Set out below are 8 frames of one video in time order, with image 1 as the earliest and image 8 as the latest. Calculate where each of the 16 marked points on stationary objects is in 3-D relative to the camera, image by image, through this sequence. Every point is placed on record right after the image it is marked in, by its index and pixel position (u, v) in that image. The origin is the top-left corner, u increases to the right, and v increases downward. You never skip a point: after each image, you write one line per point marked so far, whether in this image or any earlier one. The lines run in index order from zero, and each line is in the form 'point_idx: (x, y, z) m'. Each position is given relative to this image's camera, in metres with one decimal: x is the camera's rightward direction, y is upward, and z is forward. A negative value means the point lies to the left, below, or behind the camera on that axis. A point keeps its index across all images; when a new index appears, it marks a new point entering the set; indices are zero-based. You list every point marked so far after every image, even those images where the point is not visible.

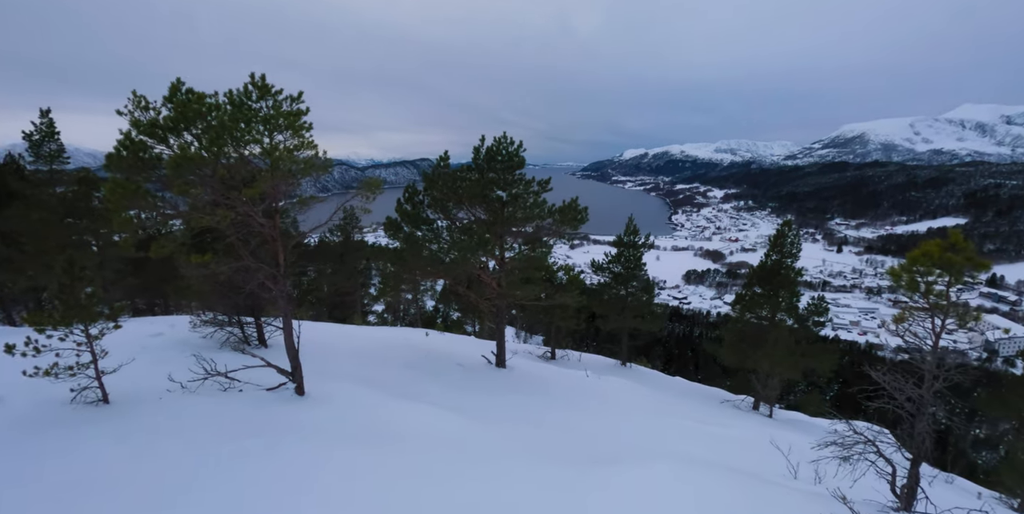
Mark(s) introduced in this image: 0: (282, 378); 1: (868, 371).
0: (-4.4, -2.3, +9.0) m
1: (+4.7, -1.5, +6.7) m
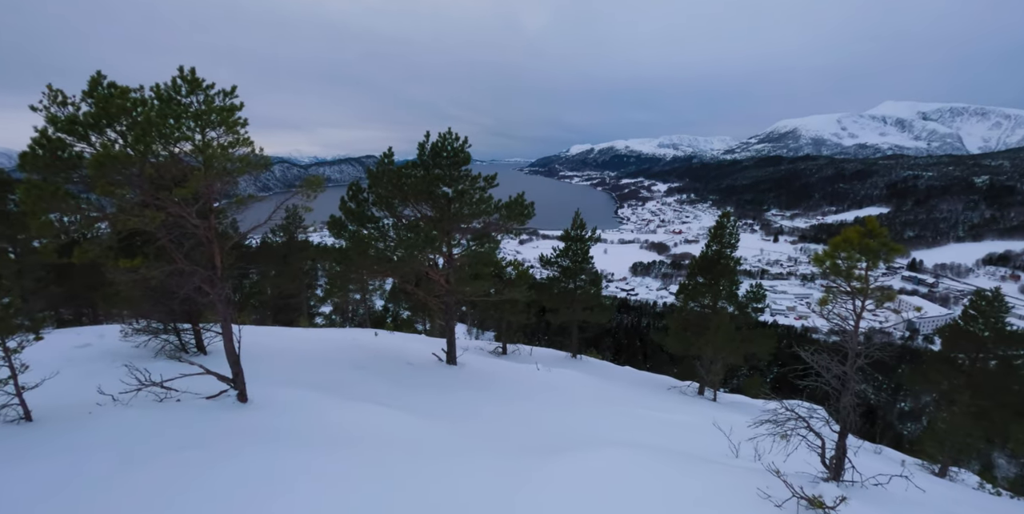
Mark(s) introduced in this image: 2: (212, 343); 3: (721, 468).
0: (-5.3, -2.3, +8.8) m
1: (+4.0, -1.3, +6.9) m
2: (-7.1, -2.0, +11.4) m
3: (+3.0, -3.0, +7.1) m
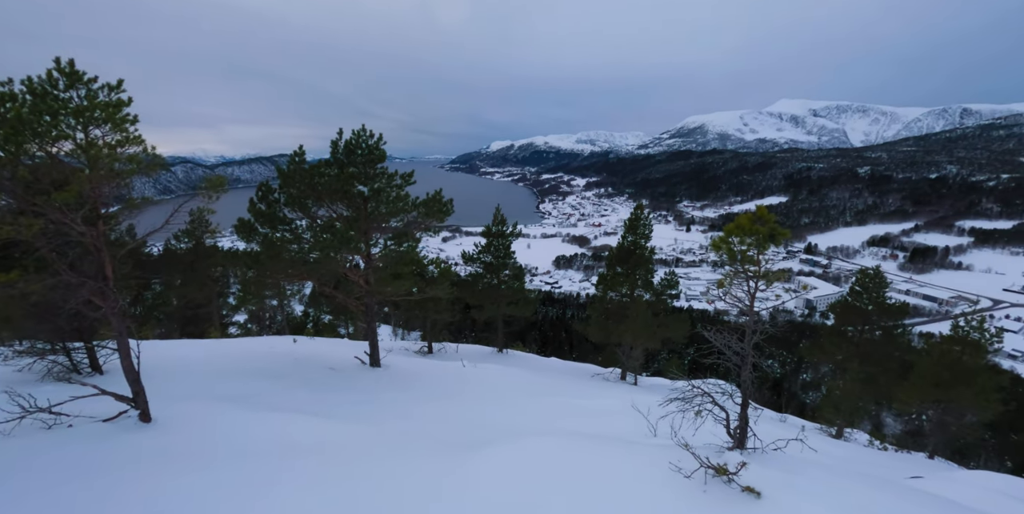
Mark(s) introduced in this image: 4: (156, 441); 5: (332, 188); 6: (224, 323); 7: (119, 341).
0: (-6.5, -2.5, +8.1) m
1: (+2.8, -1.1, +7.2) m
2: (-8.7, -2.3, +10.5) m
3: (+1.9, -2.9, +7.3) m
4: (-5.1, -2.6, +6.9) m
5: (-3.9, +1.5, +10.4) m
6: (-11.8, -2.6, +19.6) m
7: (-5.9, -1.3, +7.3) m
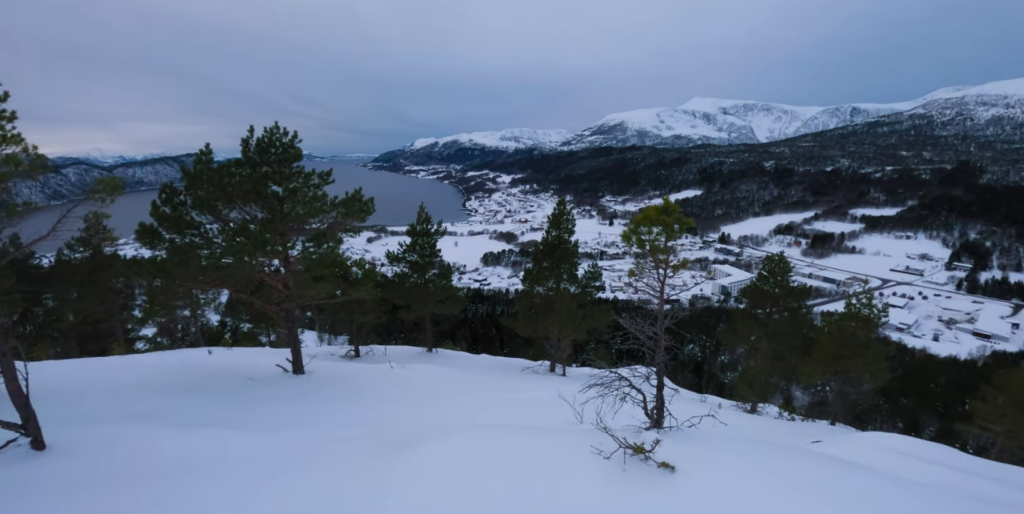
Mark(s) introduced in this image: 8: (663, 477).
0: (-7.6, -2.7, +7.3) m
1: (+1.7, -1.0, +7.5) m
2: (-10.0, -2.5, +9.5) m
3: (+0.9, -2.8, +7.5) m
4: (-6.0, -2.8, +6.3) m
5: (-5.4, +1.4, +9.9) m
6: (-14.2, -3.1, +18.2) m
7: (-7.0, -1.4, +6.6) m
8: (+1.9, -2.8, +6.2) m
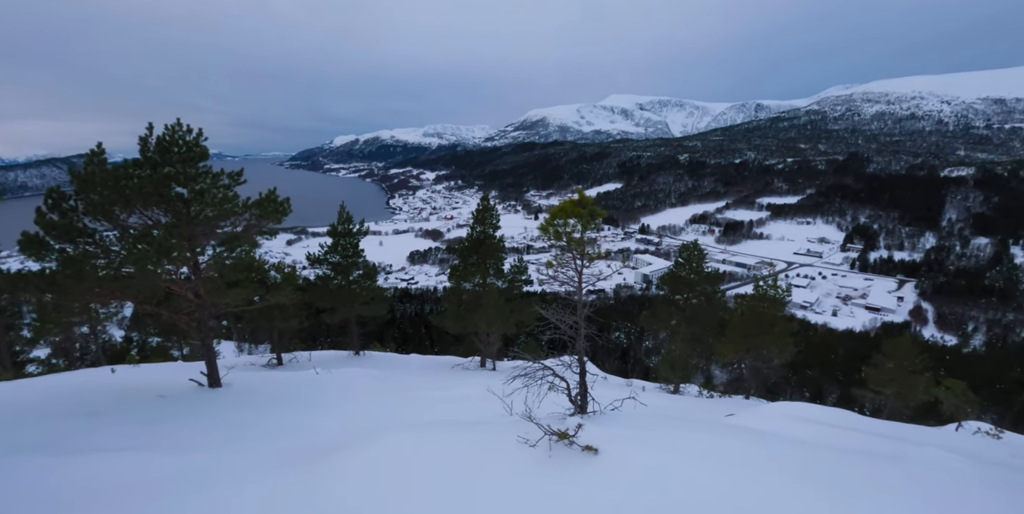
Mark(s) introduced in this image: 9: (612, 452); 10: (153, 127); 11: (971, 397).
0: (-8.6, -2.9, +6.4) m
1: (+0.6, -0.9, +7.7) m
2: (-11.2, -2.9, +8.3) m
3: (-0.2, -2.7, +7.6) m
4: (-6.9, -2.9, +5.6) m
5: (-6.9, +1.2, +9.3) m
6: (-16.3, -3.6, +16.5) m
7: (-7.9, -1.7, +5.8) m
8: (+1.0, -2.7, +6.4) m
9: (+1.3, -2.6, +6.6) m
10: (-8.6, +3.1, +11.7) m
11: (+14.0, -4.2, +14.9) m
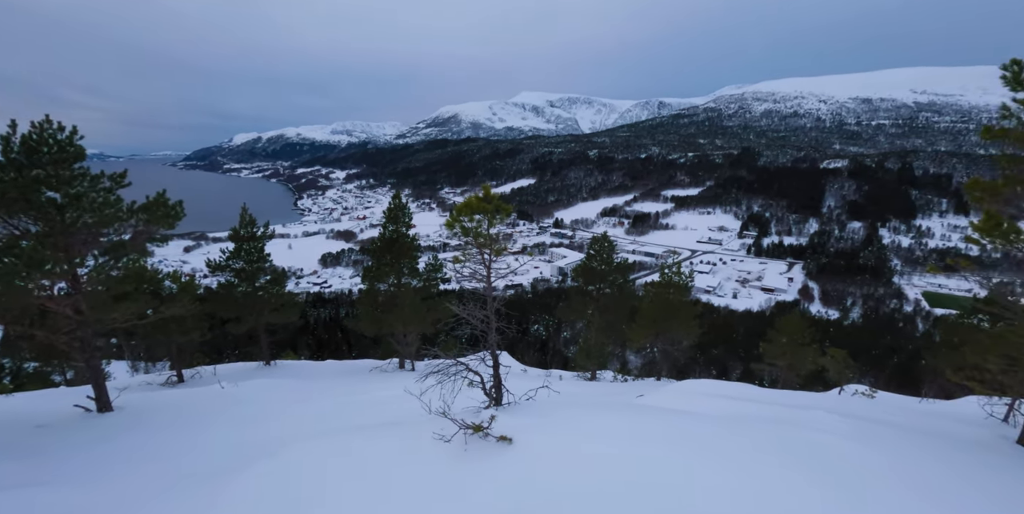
0: (-9.6, -3.3, +5.3) m
1: (-0.7, -0.8, +7.8) m
2: (-12.5, -3.3, +6.8) m
3: (-1.5, -2.7, +7.6) m
4: (-7.8, -3.2, +4.7) m
5: (-8.5, +1.0, +8.3) m
6: (-18.6, -4.2, +14.2) m
7: (-8.9, -2.0, +4.8) m
8: (-0.1, -2.6, +6.6) m
9: (+0.2, -2.5, +6.7) m
10: (-10.5, +2.8, +10.4) m
11: (+11.6, -3.6, +16.8) m
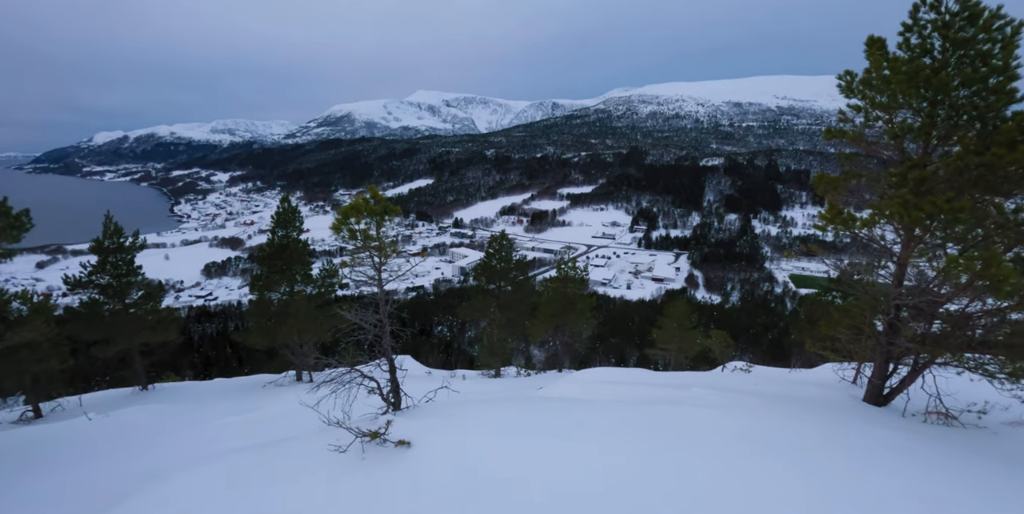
0: (-10.5, -3.7, +3.5) m
1: (-2.4, -0.9, +7.5) m
2: (-13.6, -3.8, +4.5) m
3: (-3.0, -2.8, +7.2) m
4: (-8.7, -3.5, +3.2) m
5: (-10.1, +0.6, +6.6) m
6: (-20.9, -5.0, +10.8) m
7: (-9.8, -2.3, +3.1) m
8: (-1.5, -2.6, +6.4) m
9: (-1.2, -2.6, +6.6) m
10: (-12.6, +2.3, +8.4) m
11: (+8.4, -3.2, +18.5) m
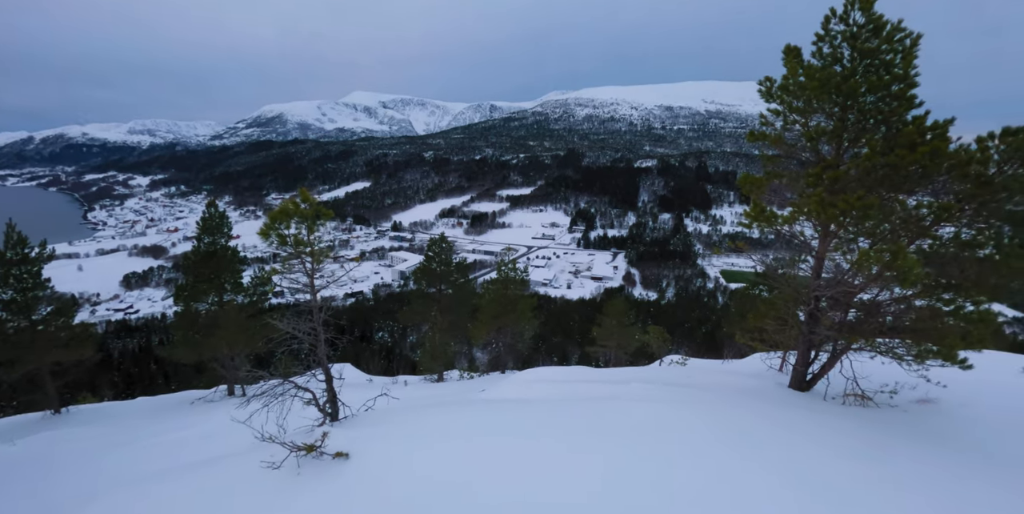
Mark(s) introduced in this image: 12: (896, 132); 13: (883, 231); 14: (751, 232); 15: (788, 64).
0: (-11.0, -3.9, +2.5) m
1: (-3.3, -1.0, +7.2) m
2: (-14.1, -4.2, +3.1) m
3: (-3.8, -2.9, +6.9) m
4: (-9.1, -3.8, +2.4) m
5: (-11.0, +0.4, +5.6) m
6: (-22.0, -5.5, +8.6) m
7: (-10.3, -2.6, +2.1) m
8: (-2.3, -2.7, +6.2) m
9: (-2.0, -2.6, +6.5) m
10: (-13.6, +2.0, +7.1) m
11: (+6.3, -3.1, +19.2) m
12: (+7.4, +2.4, +9.5) m
13: (+7.0, +0.5, +9.3) m
14: (+5.5, +0.6, +11.1) m
15: (+6.0, +4.2, +10.6) m
